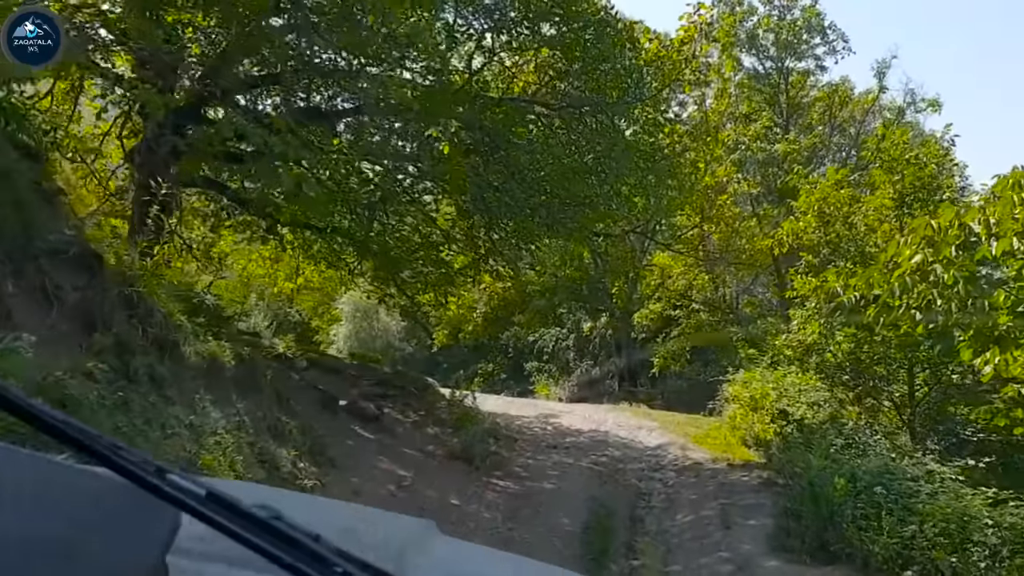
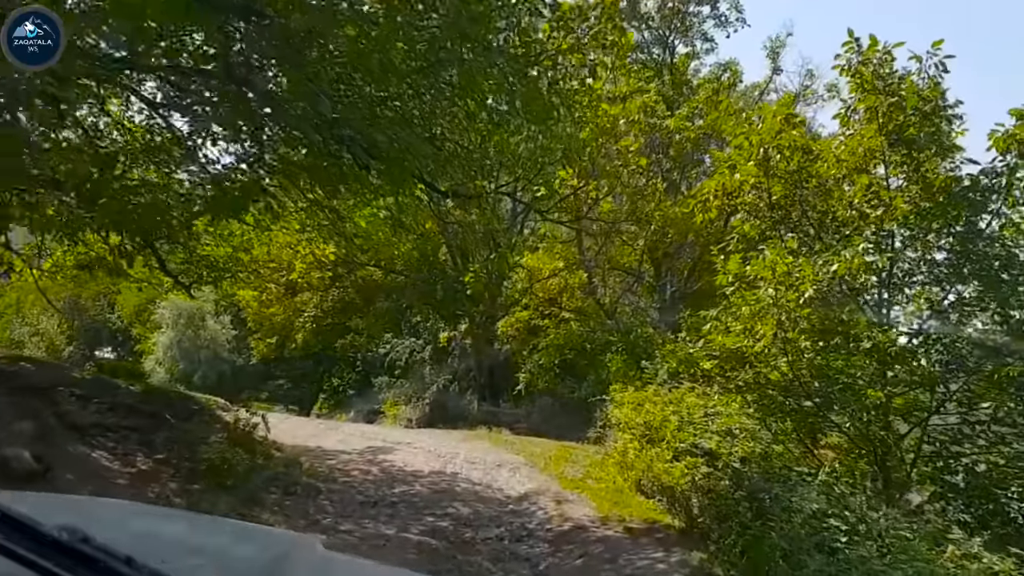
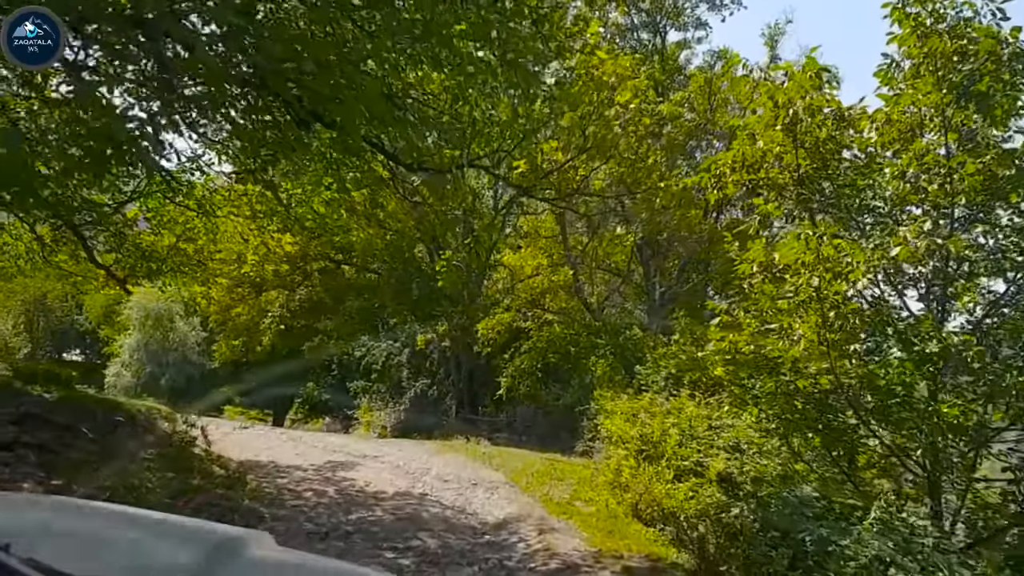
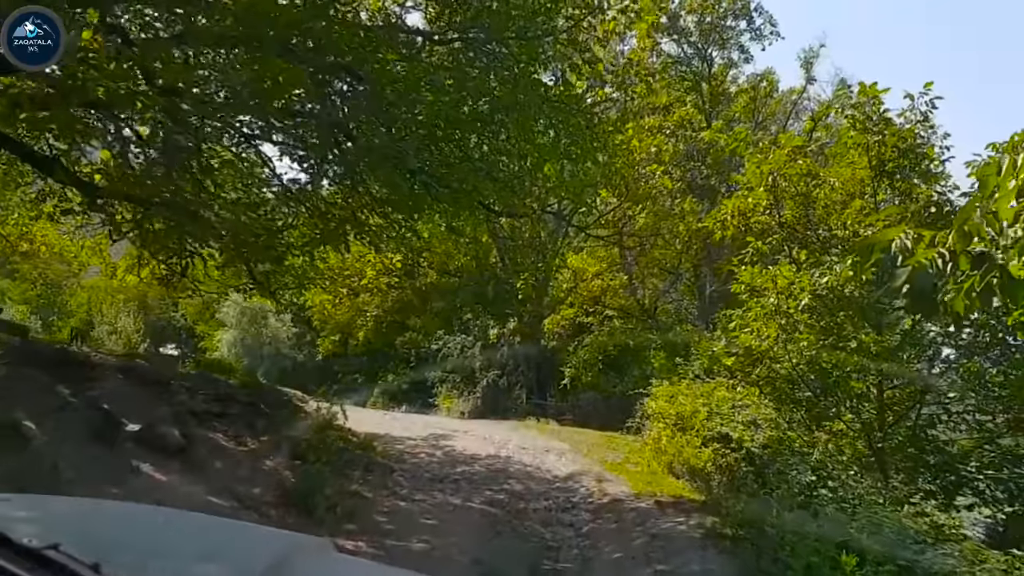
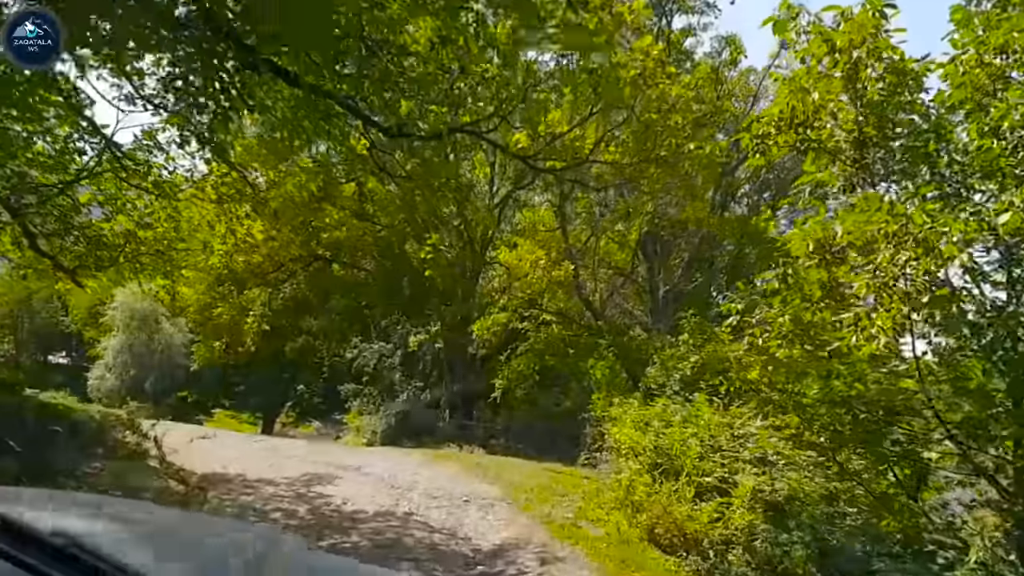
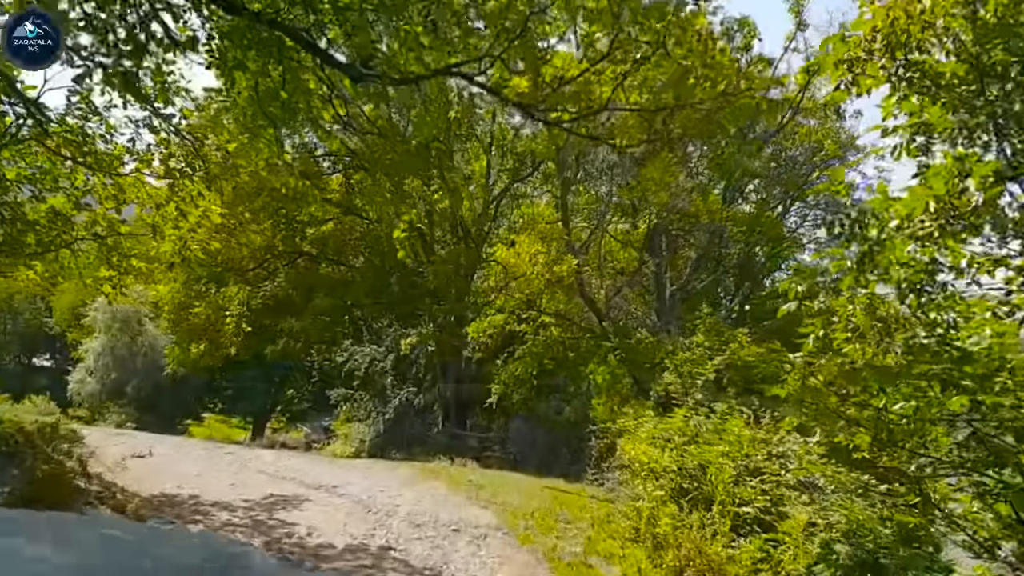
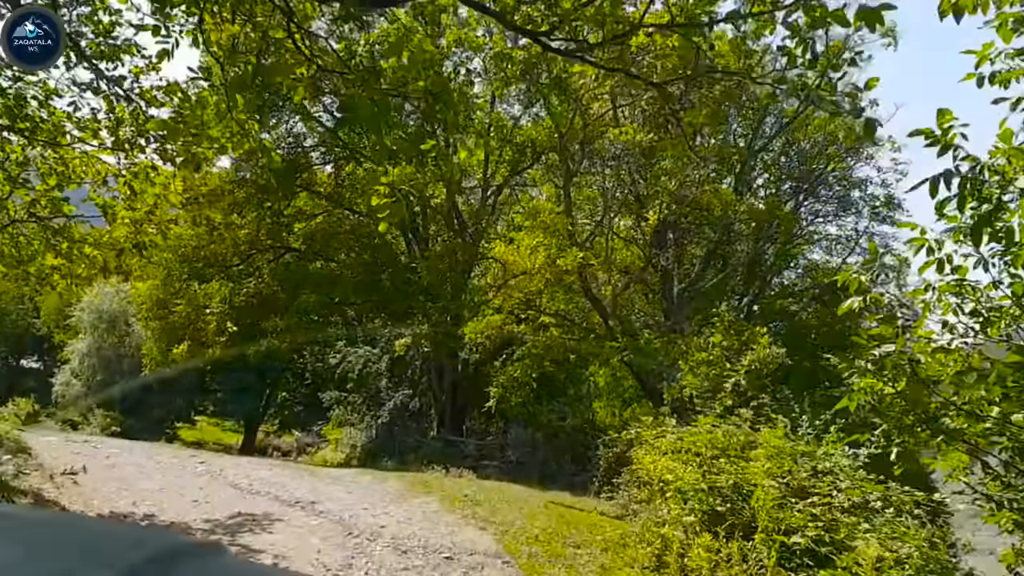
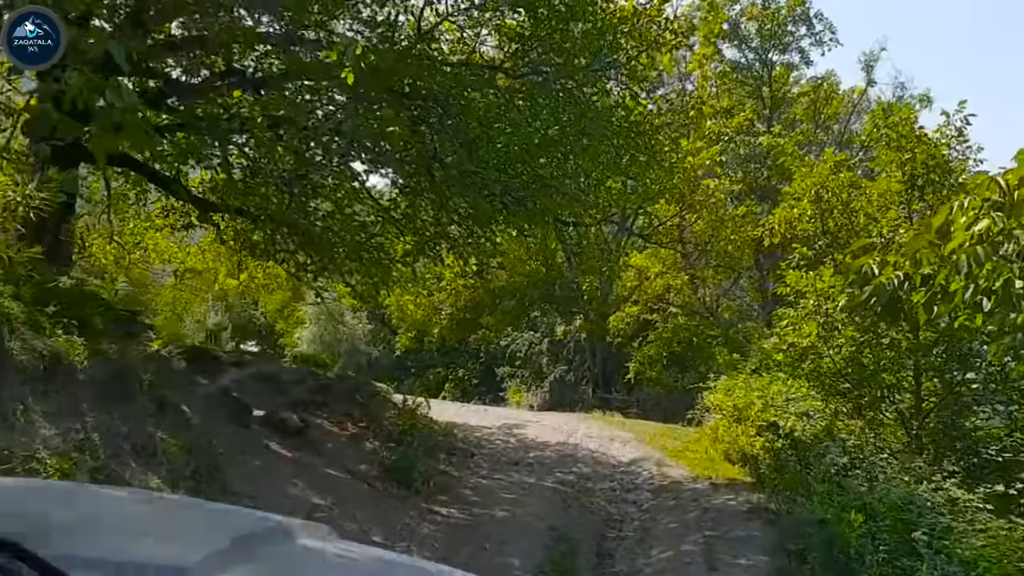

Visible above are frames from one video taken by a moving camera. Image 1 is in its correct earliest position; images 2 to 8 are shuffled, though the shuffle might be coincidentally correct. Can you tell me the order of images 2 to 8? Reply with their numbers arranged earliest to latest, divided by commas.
8, 4, 2, 3, 5, 6, 7
